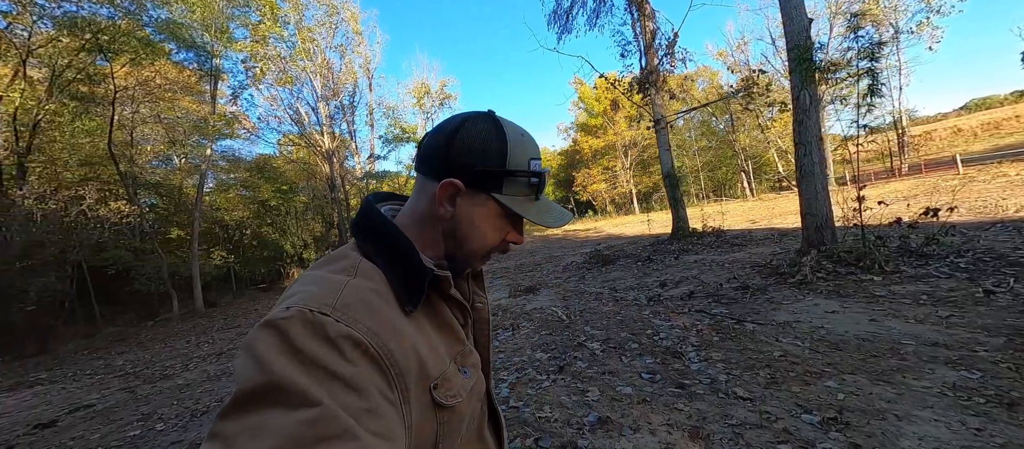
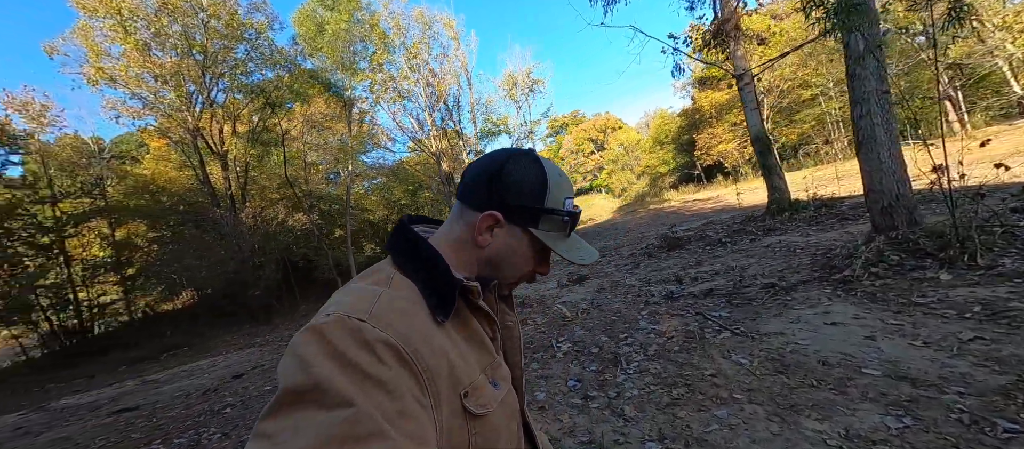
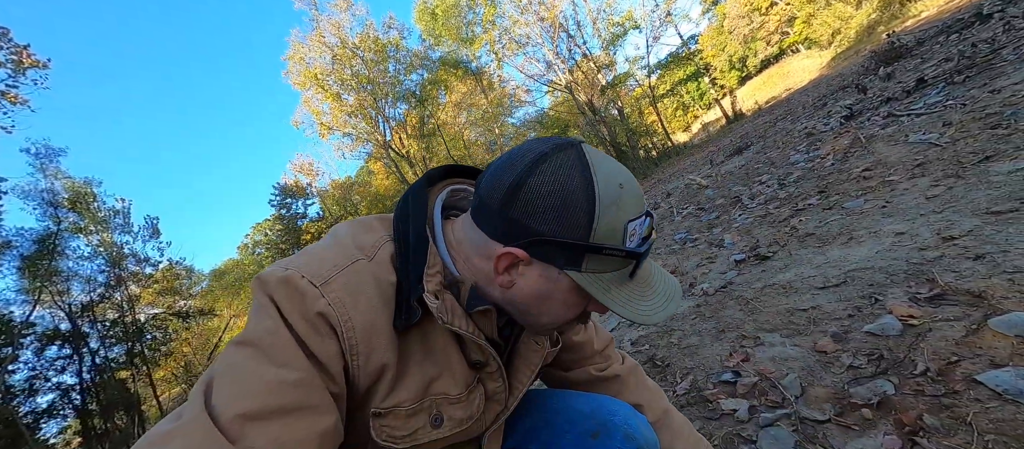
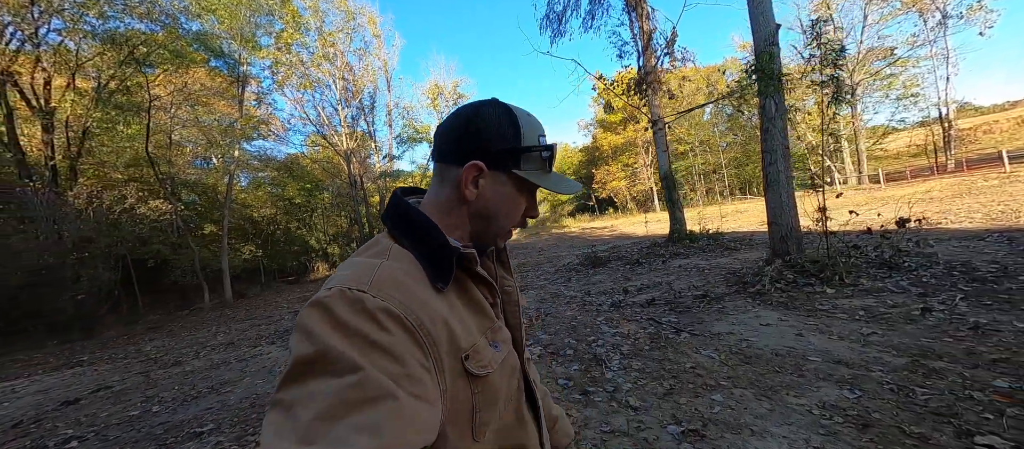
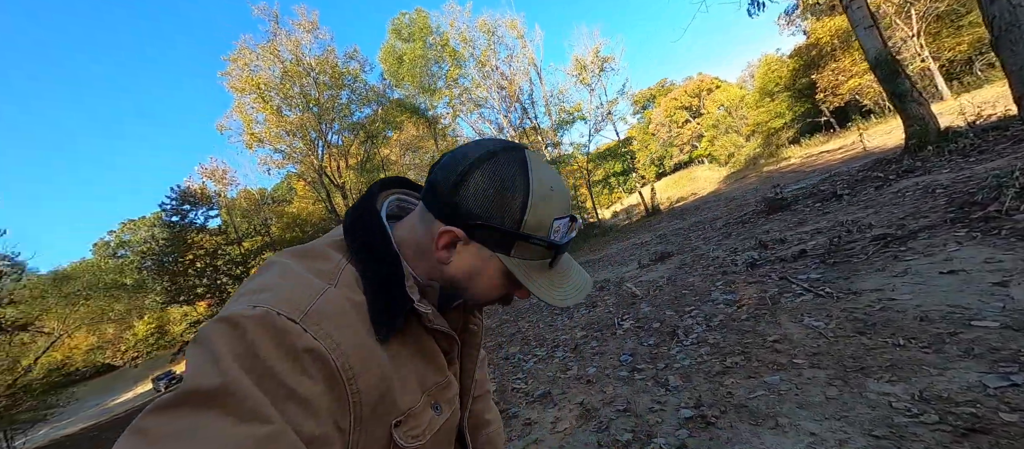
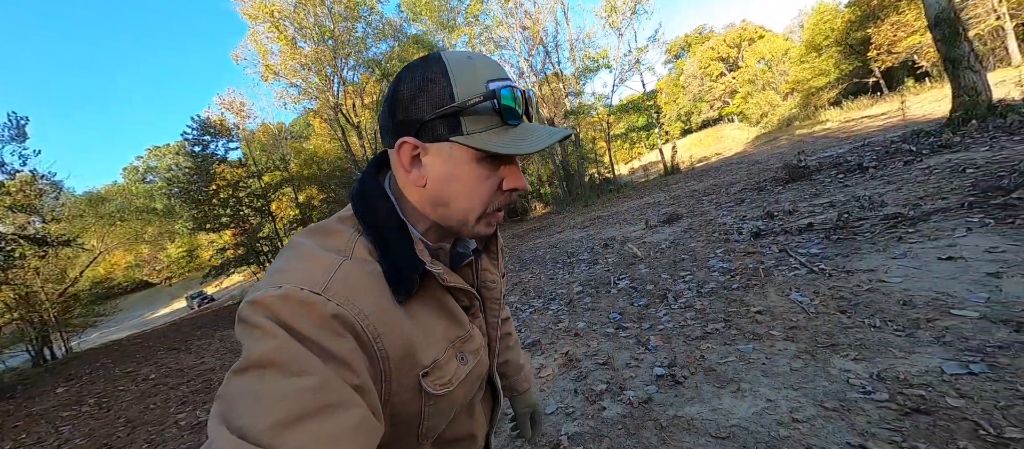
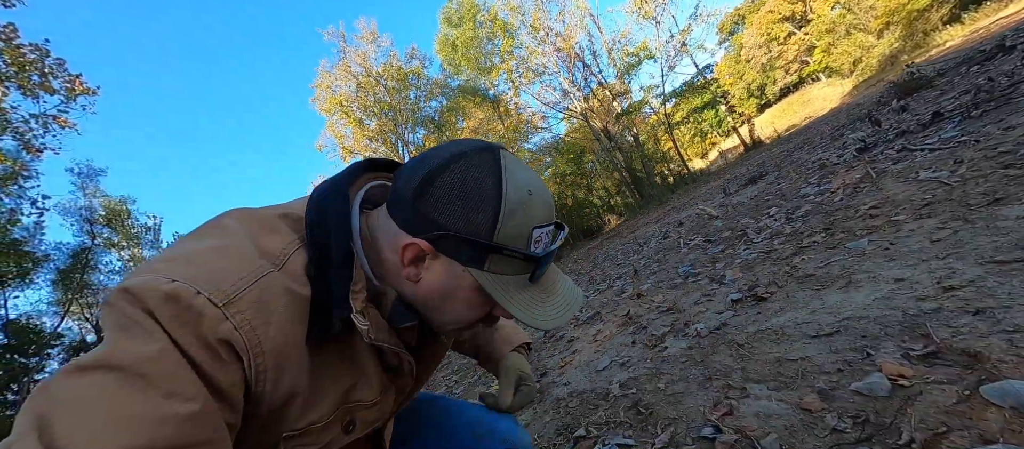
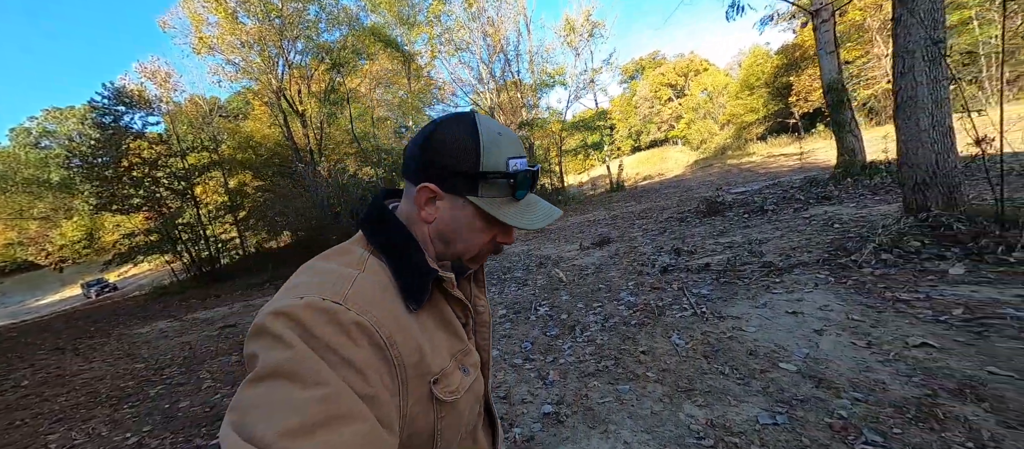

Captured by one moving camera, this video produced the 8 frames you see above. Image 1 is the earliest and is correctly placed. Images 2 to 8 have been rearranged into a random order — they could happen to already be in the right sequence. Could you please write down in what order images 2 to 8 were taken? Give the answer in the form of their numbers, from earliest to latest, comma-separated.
4, 2, 5, 7, 3, 6, 8
